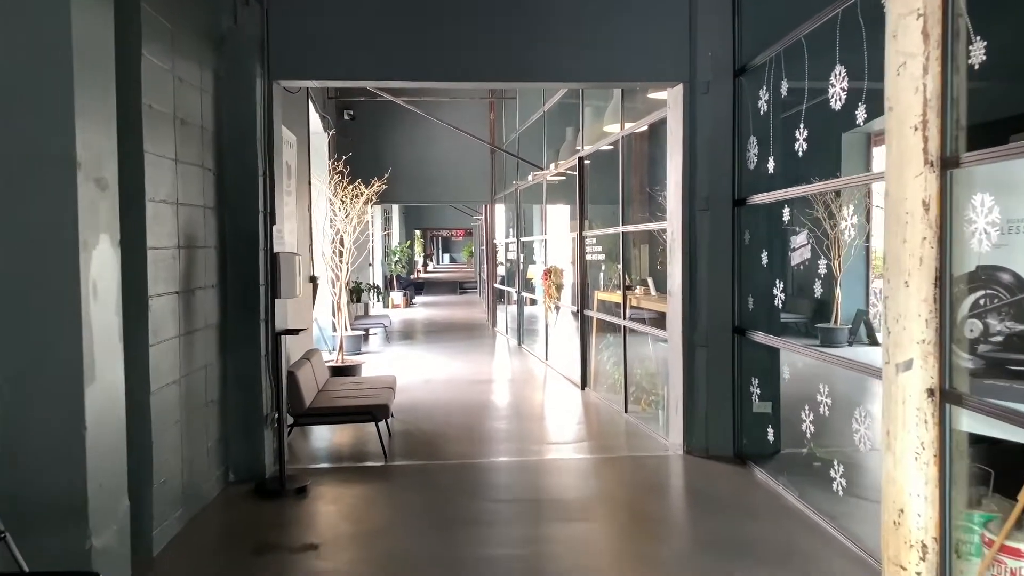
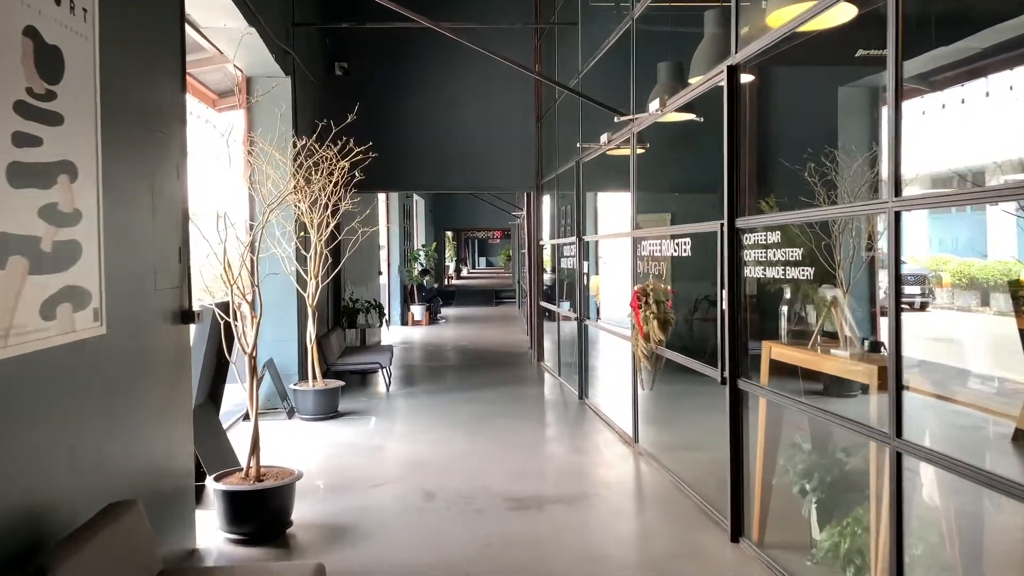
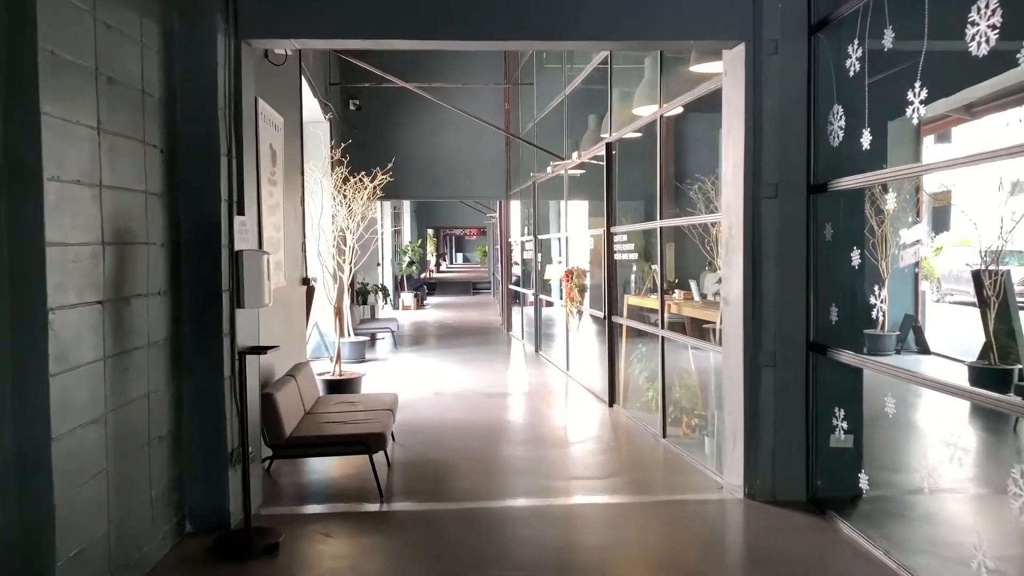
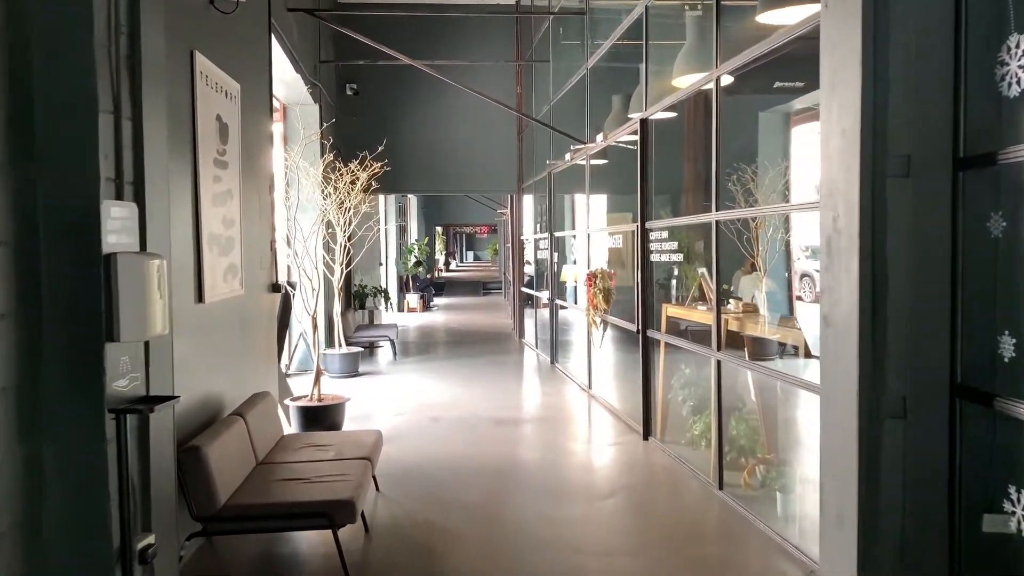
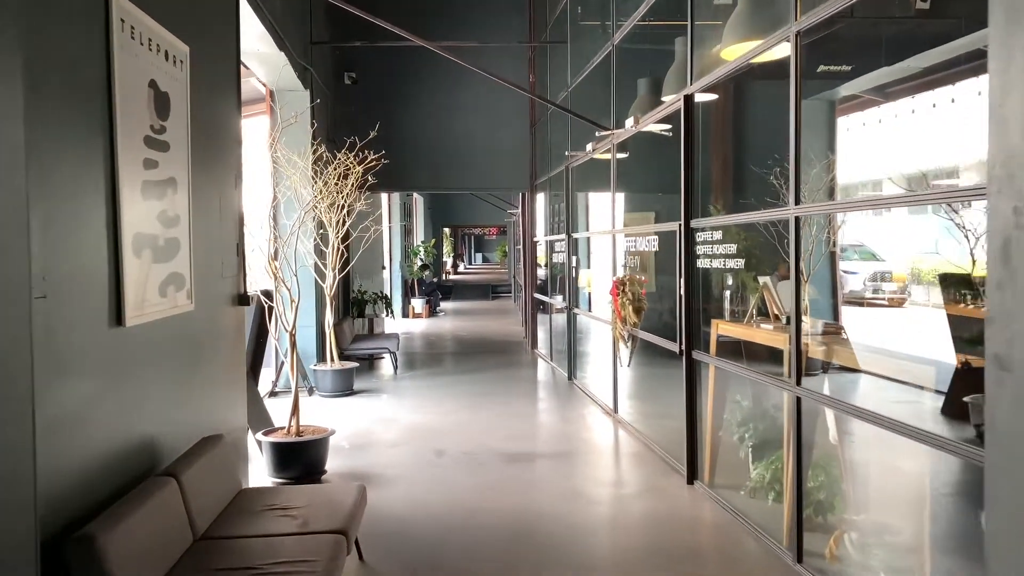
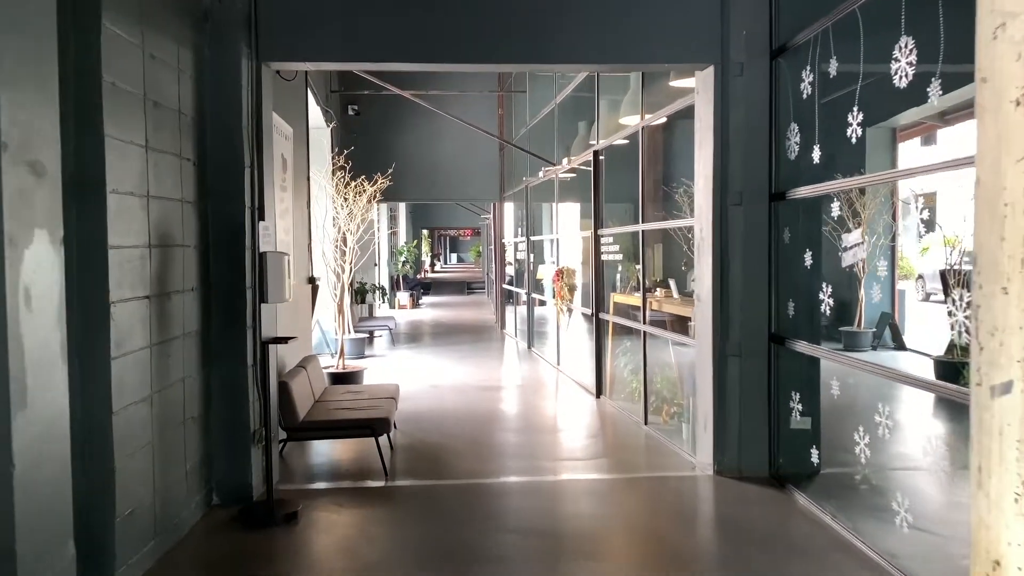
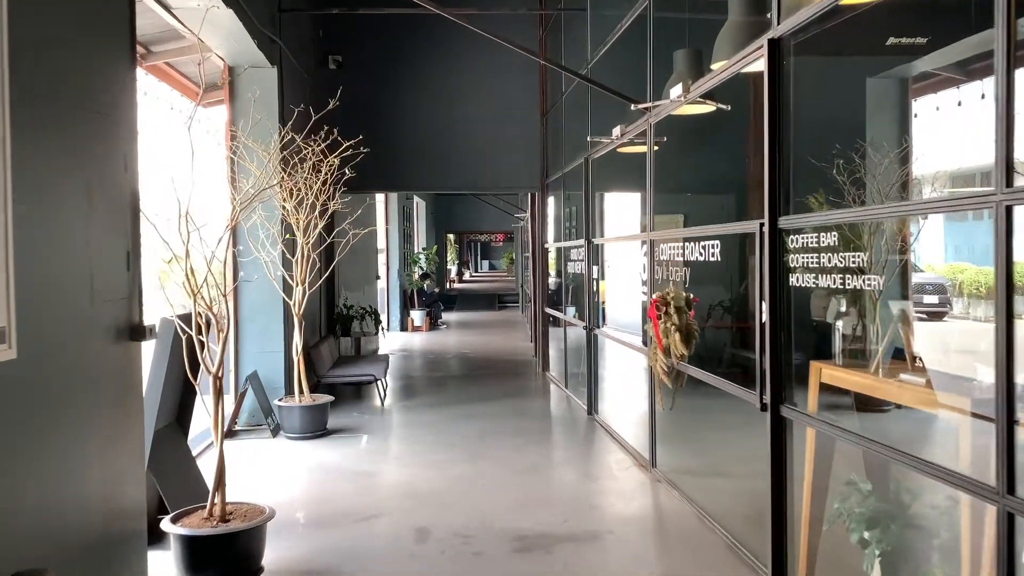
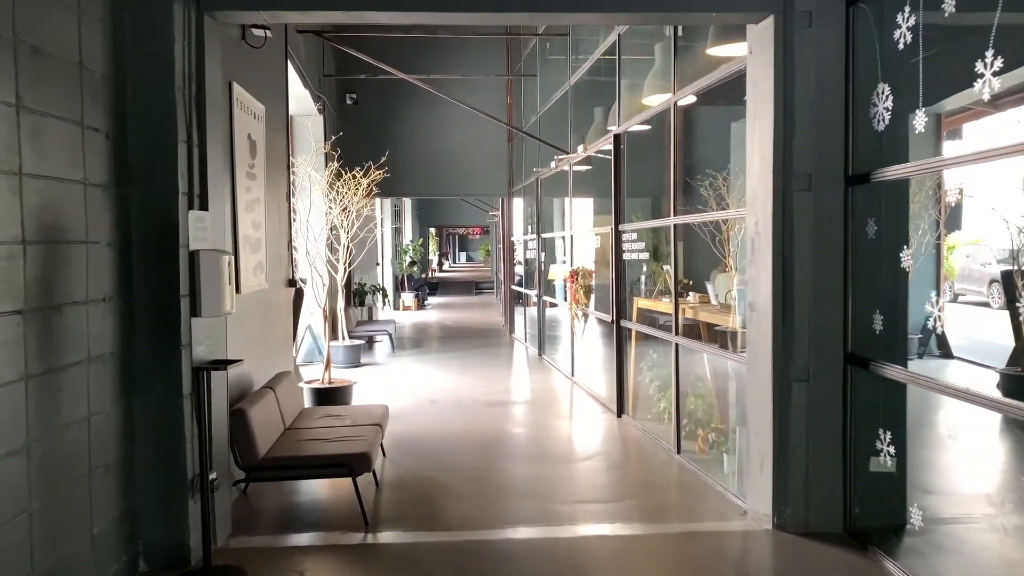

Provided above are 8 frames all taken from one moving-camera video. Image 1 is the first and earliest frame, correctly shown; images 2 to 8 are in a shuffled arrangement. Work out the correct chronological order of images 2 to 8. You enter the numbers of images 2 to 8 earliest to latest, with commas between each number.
6, 3, 8, 4, 5, 2, 7
